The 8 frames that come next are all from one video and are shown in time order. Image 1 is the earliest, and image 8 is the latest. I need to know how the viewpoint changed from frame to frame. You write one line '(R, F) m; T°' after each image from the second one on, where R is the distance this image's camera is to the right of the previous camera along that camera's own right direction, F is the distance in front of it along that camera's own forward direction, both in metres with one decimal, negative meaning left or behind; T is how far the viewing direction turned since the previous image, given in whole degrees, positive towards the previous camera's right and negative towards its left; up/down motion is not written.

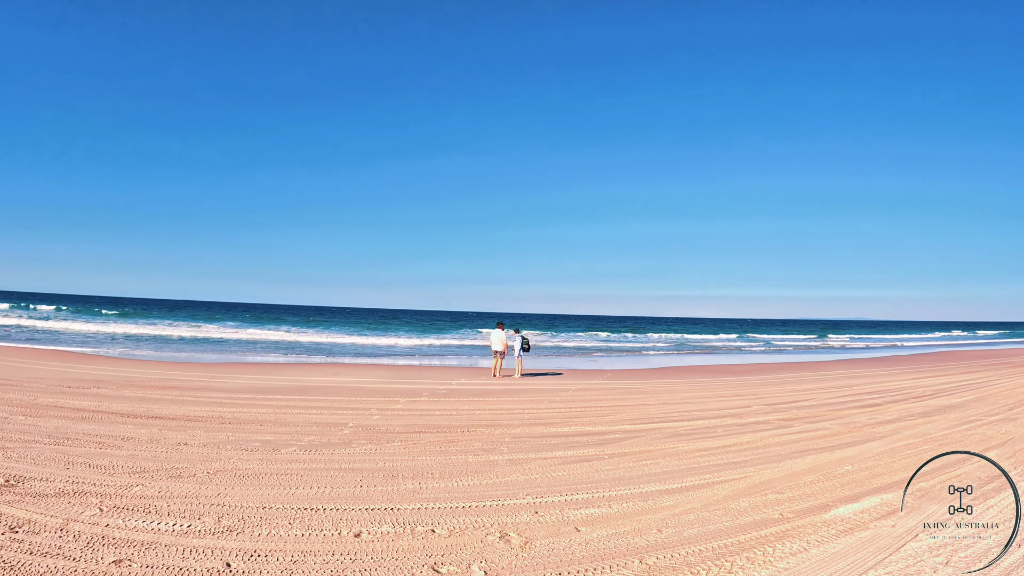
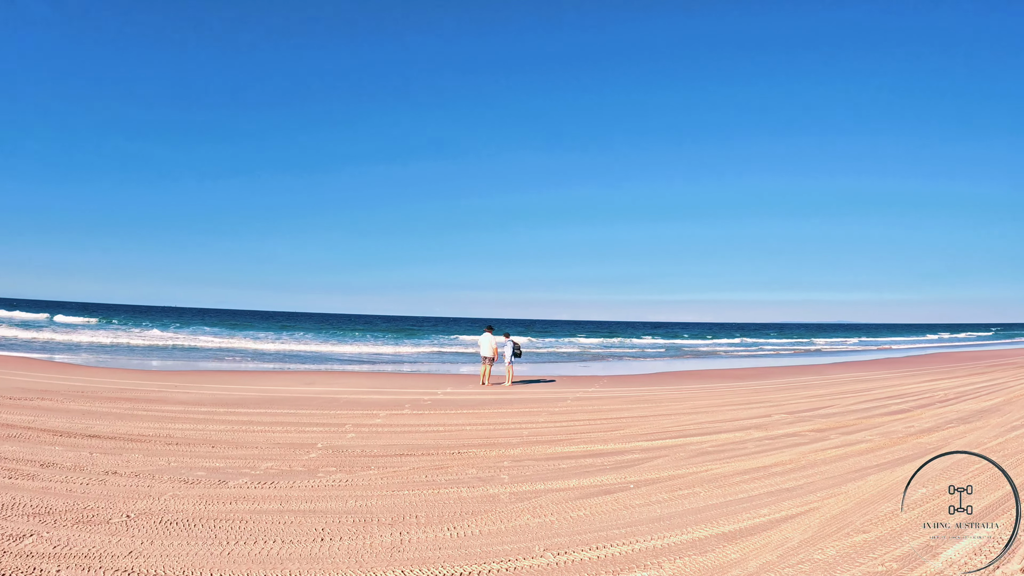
(-0.2, +1.3) m; +2°
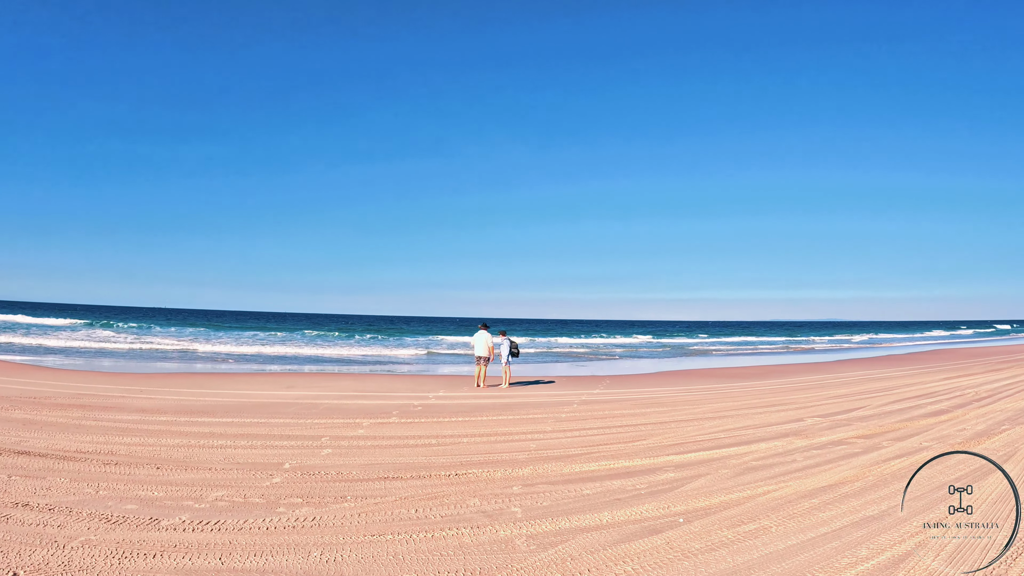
(-0.2, +1.2) m; +1°
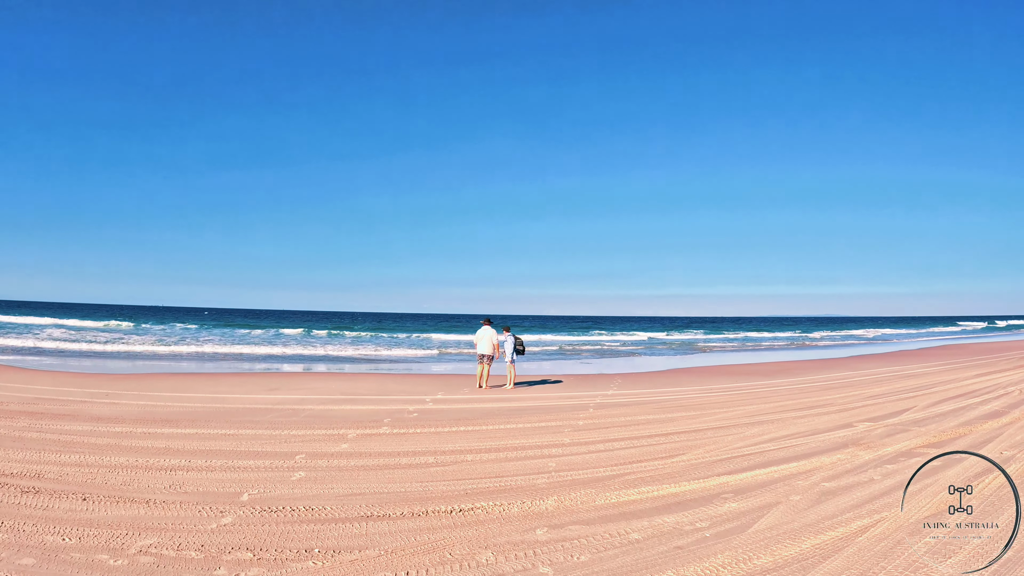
(-0.2, +1.2) m; 0°
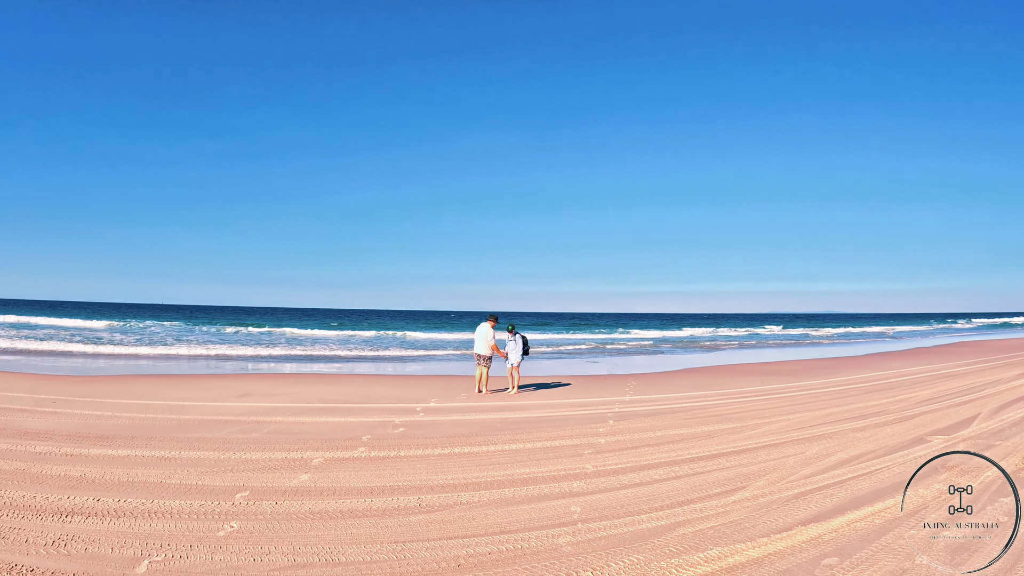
(-0.1, +1.4) m; 0°
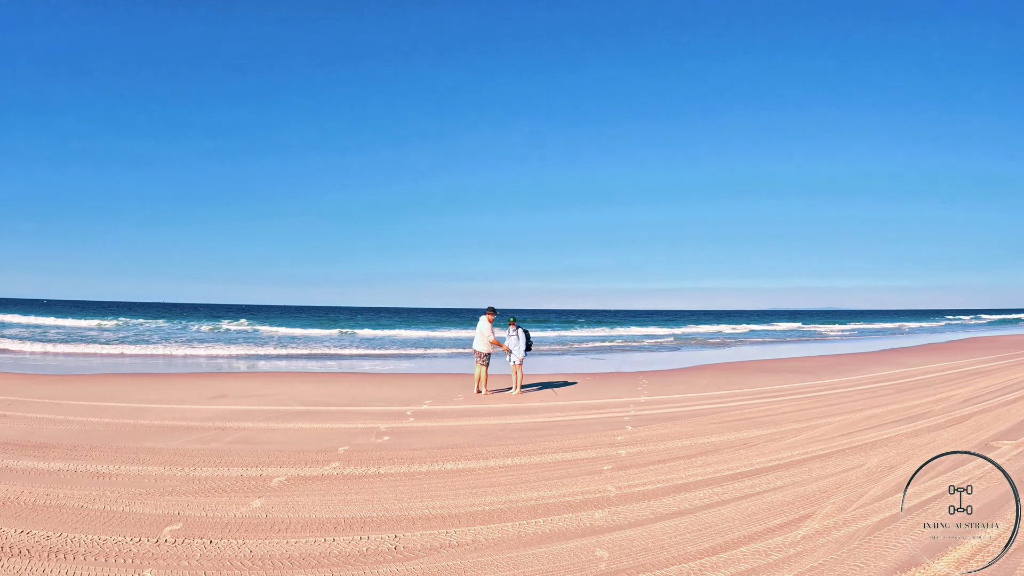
(0.0, +1.0) m; 0°
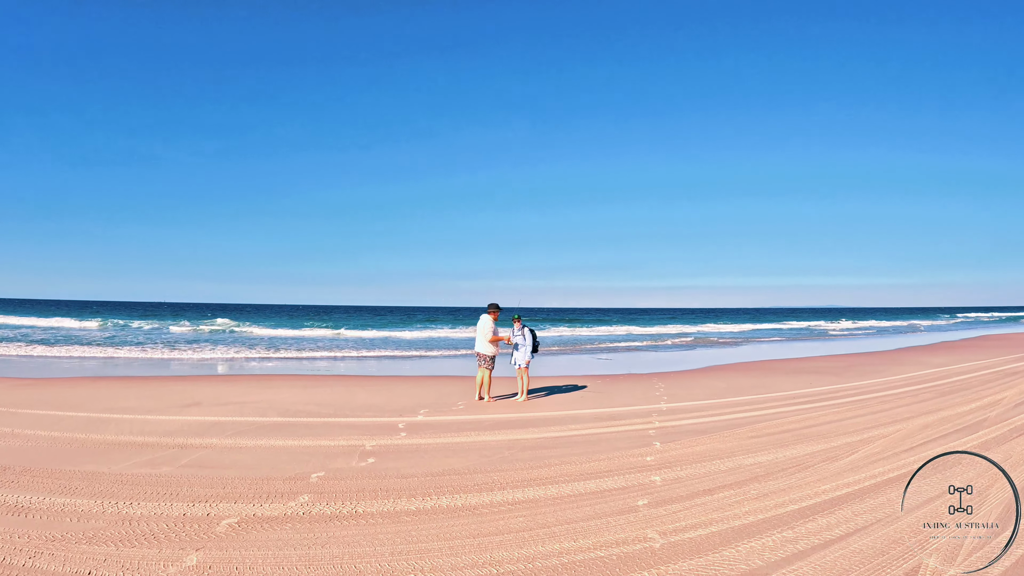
(-0.1, +0.9) m; 0°
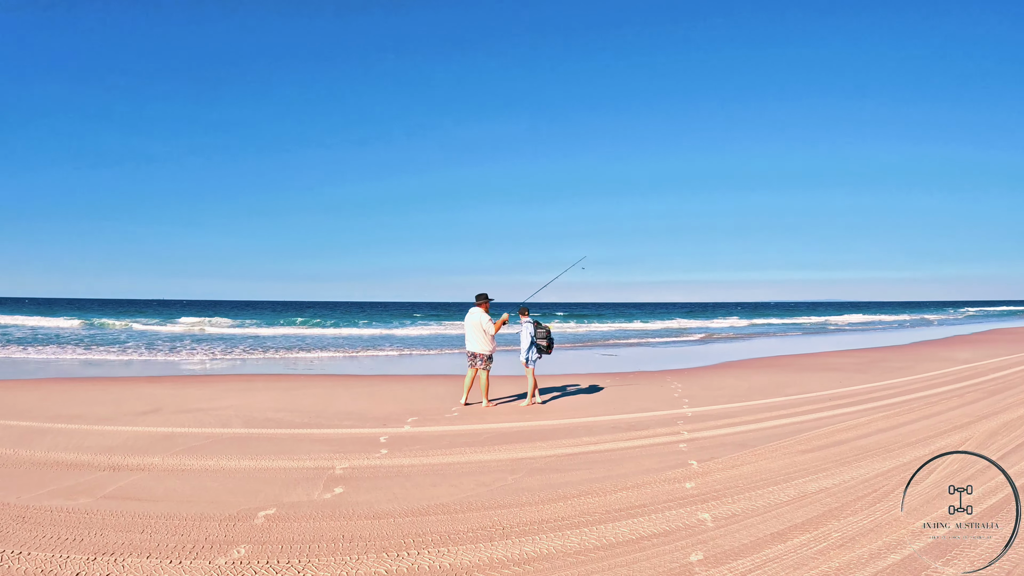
(0.0, +1.0) m; 0°
